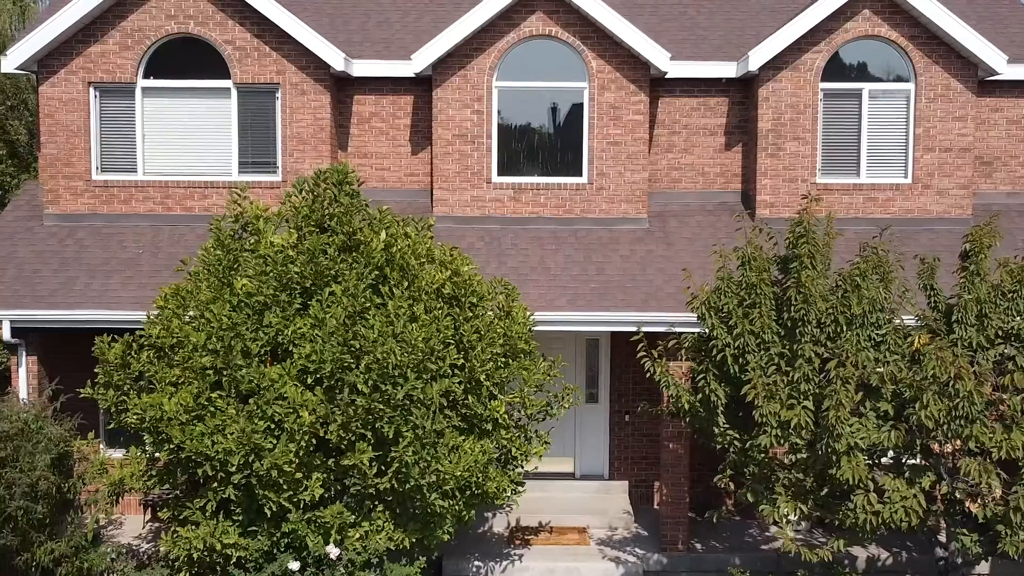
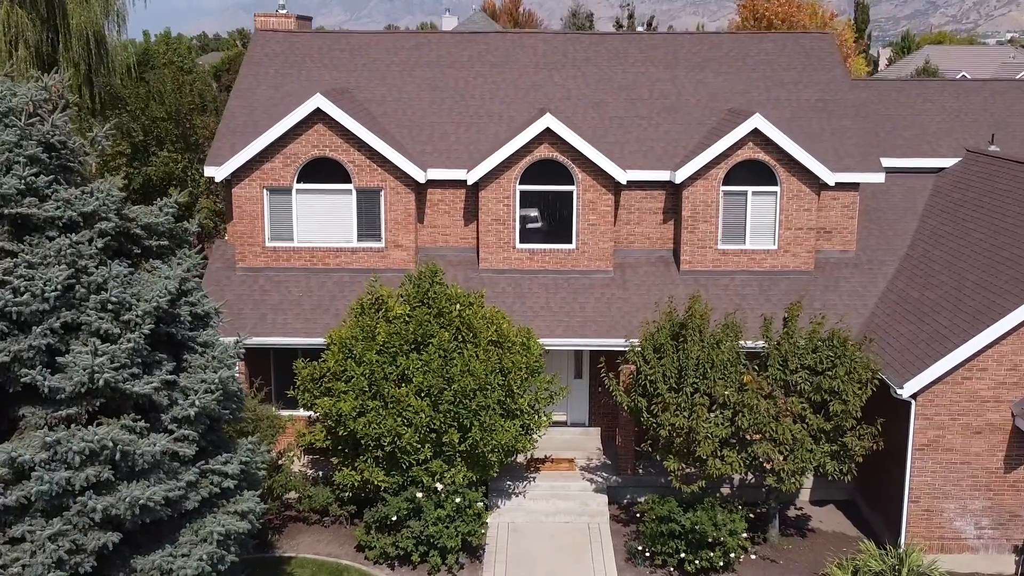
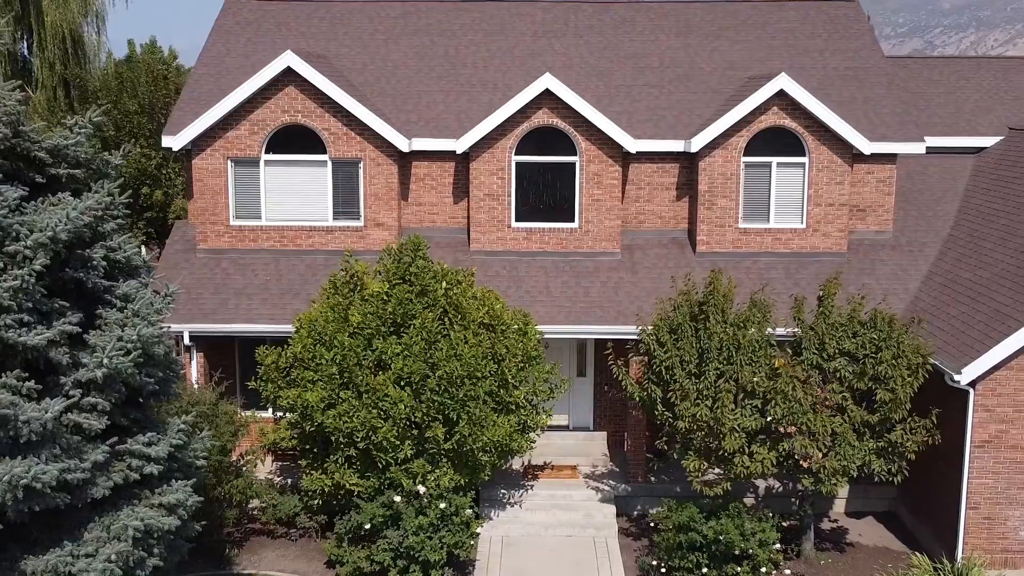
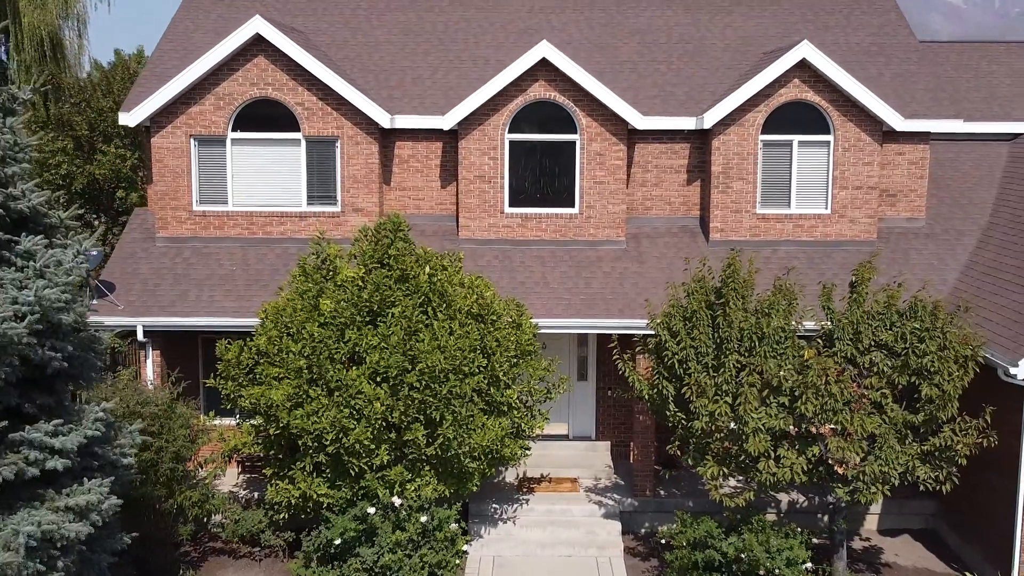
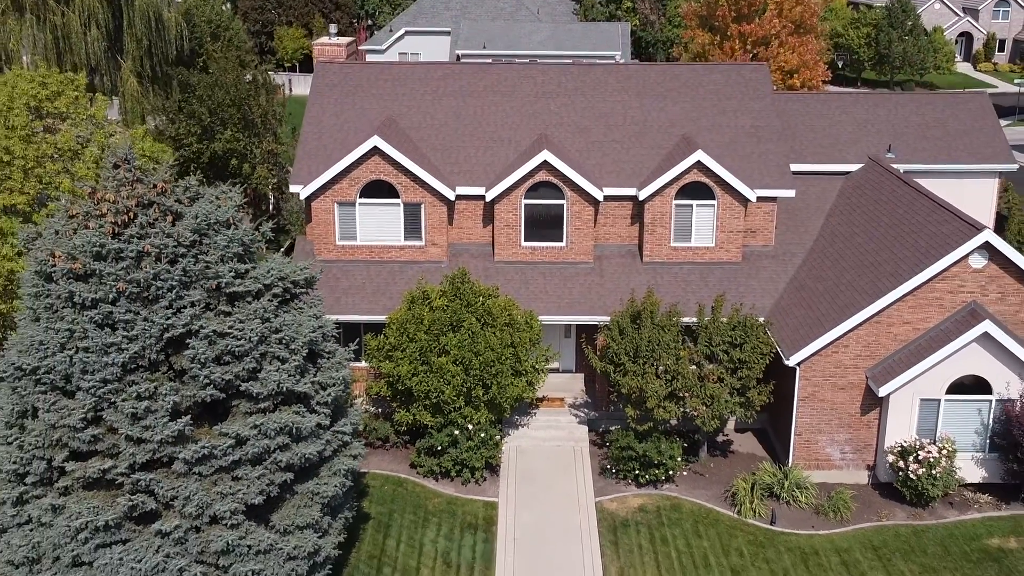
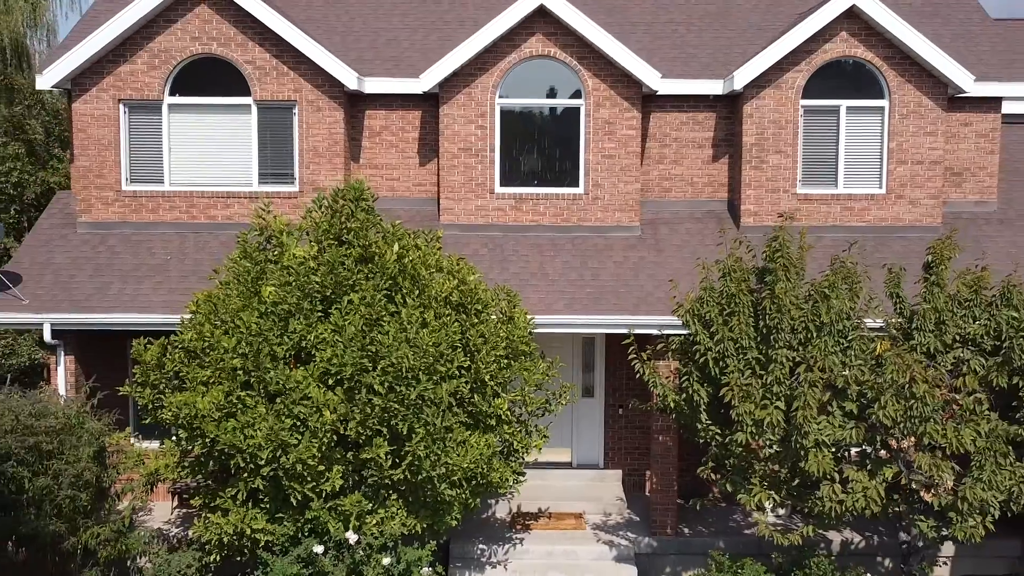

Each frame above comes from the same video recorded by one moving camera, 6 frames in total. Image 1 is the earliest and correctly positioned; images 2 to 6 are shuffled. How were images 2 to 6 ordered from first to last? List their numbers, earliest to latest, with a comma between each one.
6, 4, 3, 2, 5
